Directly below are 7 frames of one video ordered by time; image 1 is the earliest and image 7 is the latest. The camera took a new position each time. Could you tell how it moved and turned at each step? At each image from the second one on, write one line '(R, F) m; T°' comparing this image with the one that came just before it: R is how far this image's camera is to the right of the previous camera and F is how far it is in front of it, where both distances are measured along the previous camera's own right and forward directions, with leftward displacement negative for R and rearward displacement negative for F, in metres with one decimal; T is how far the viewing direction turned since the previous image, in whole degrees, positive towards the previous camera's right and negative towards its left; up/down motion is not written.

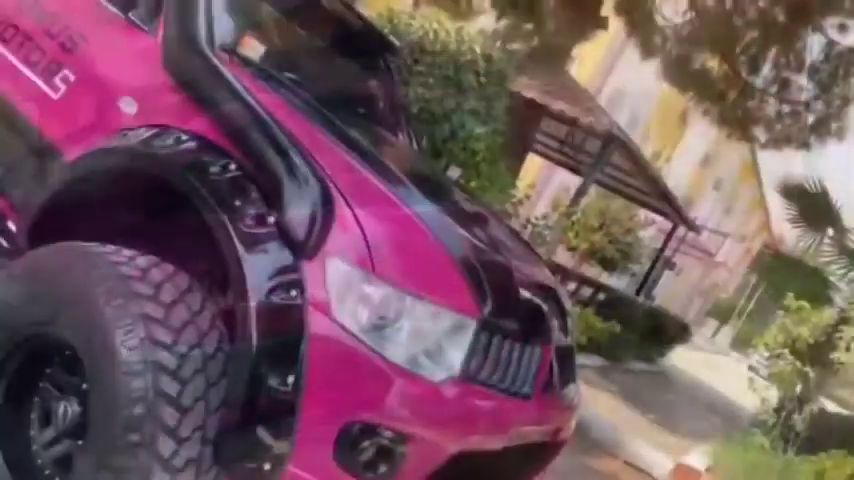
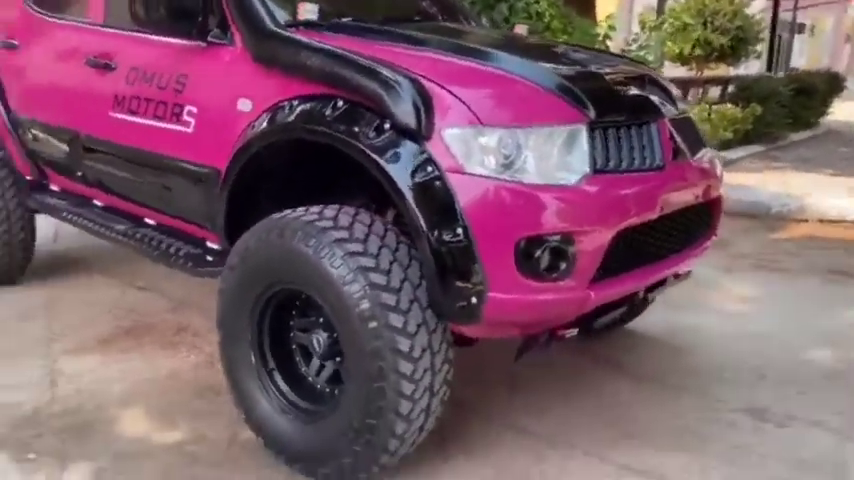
(0.0, -0.3) m; -12°
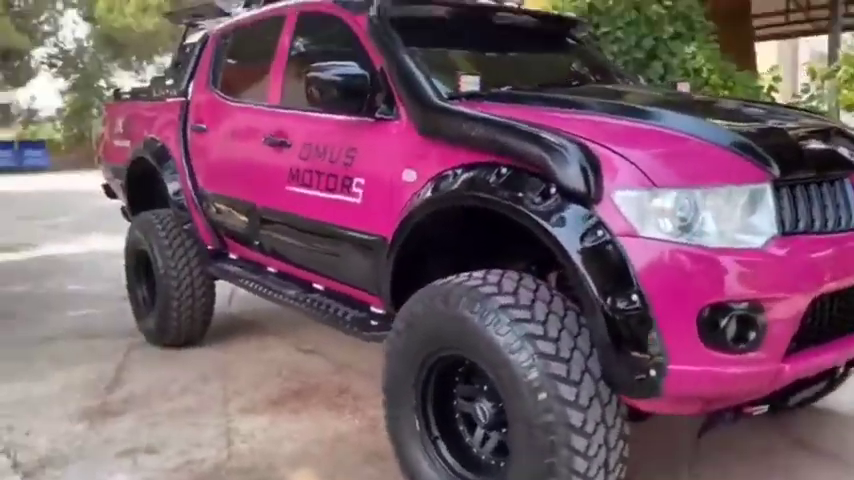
(-0.1, 0.0) m; -12°
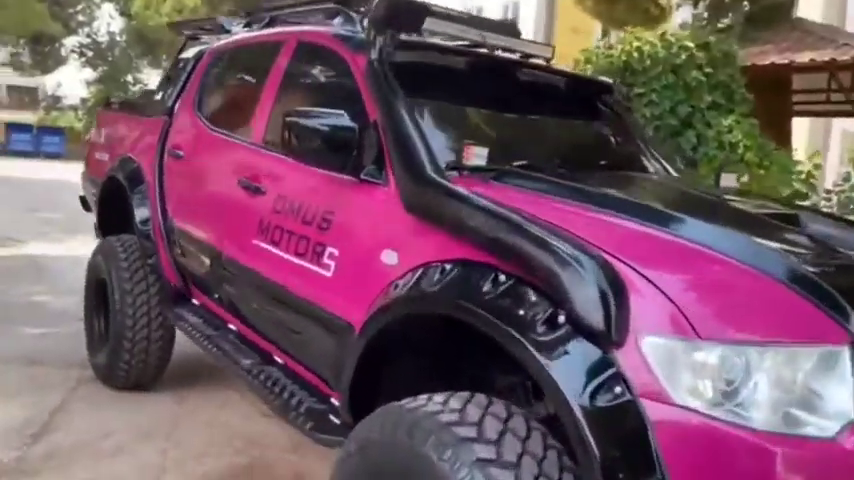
(+0.1, +0.4) m; -1°
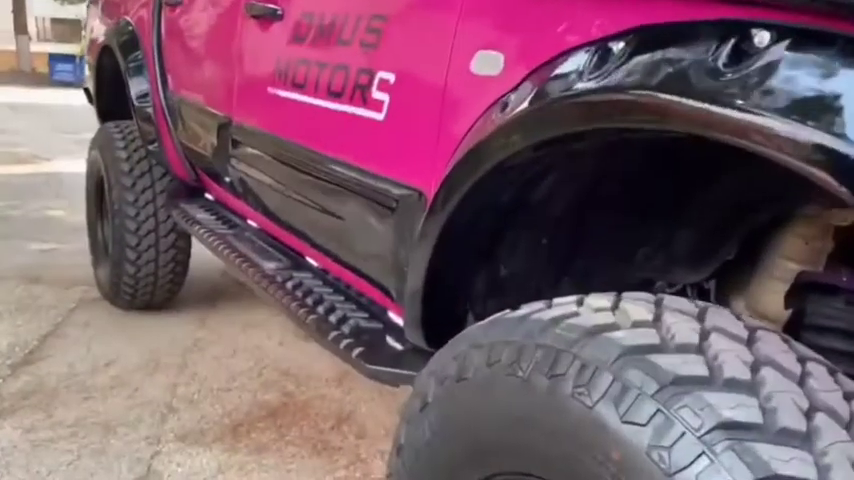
(-0.1, +0.8) m; -4°
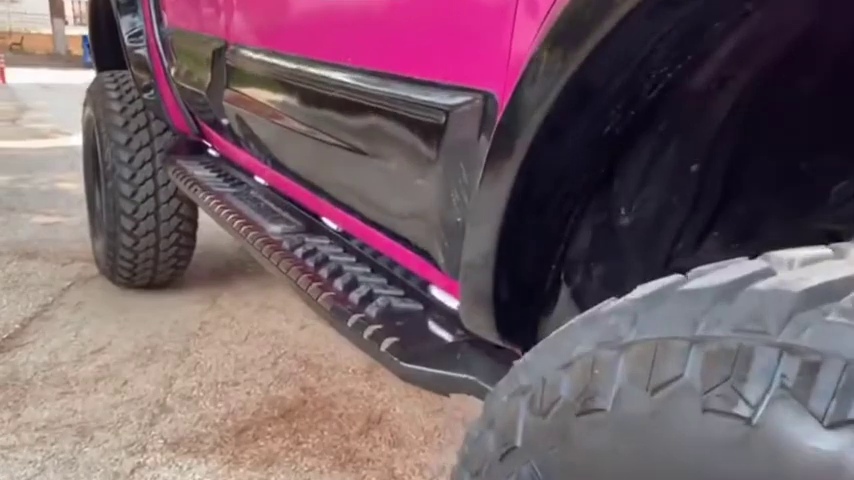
(0.0, +0.4) m; -3°
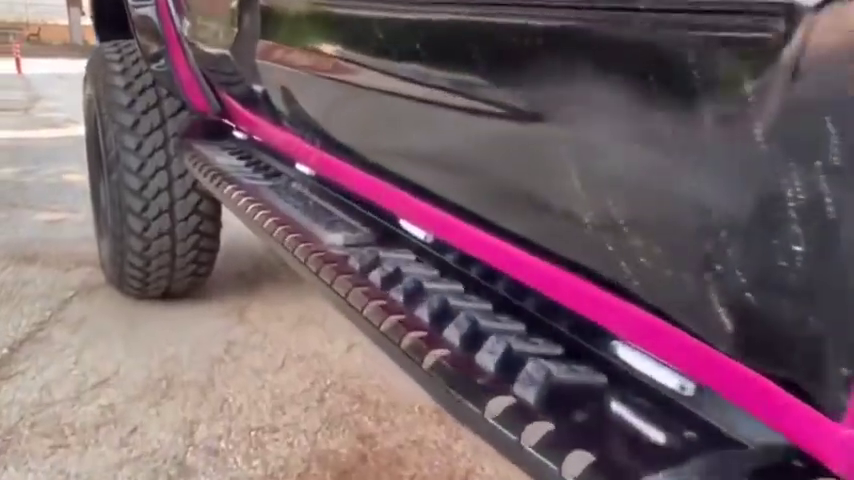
(-0.2, +0.4) m; -1°
